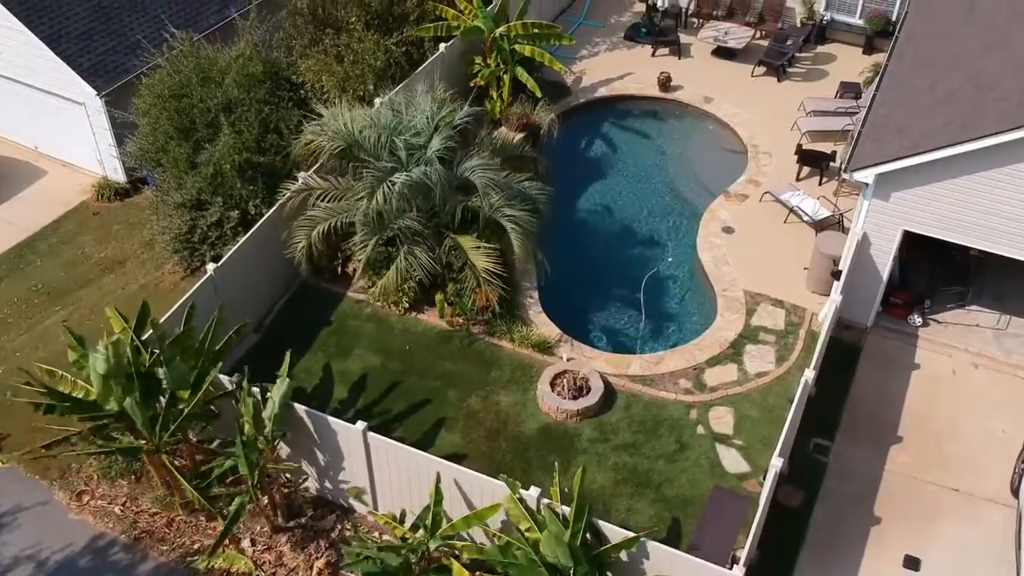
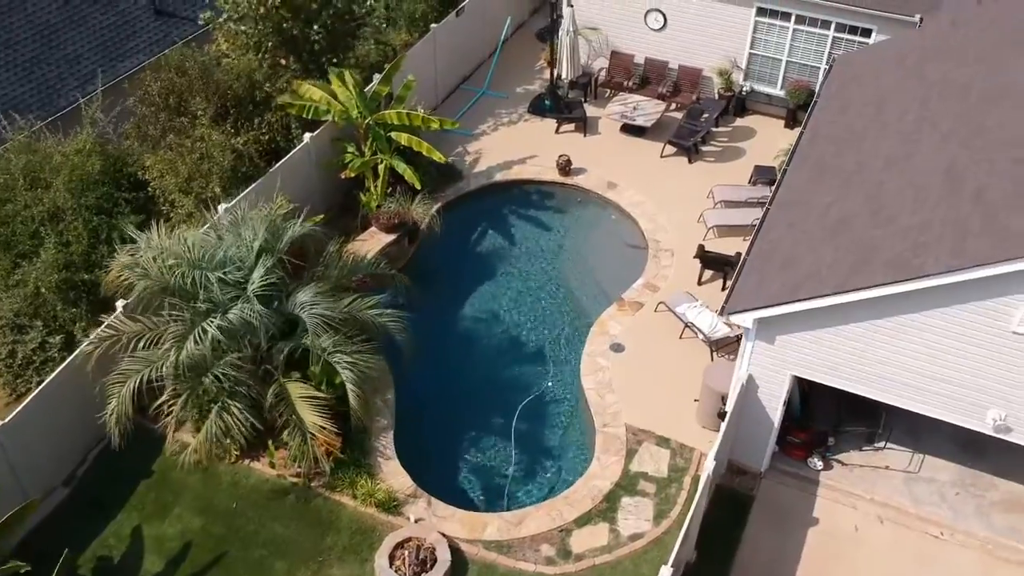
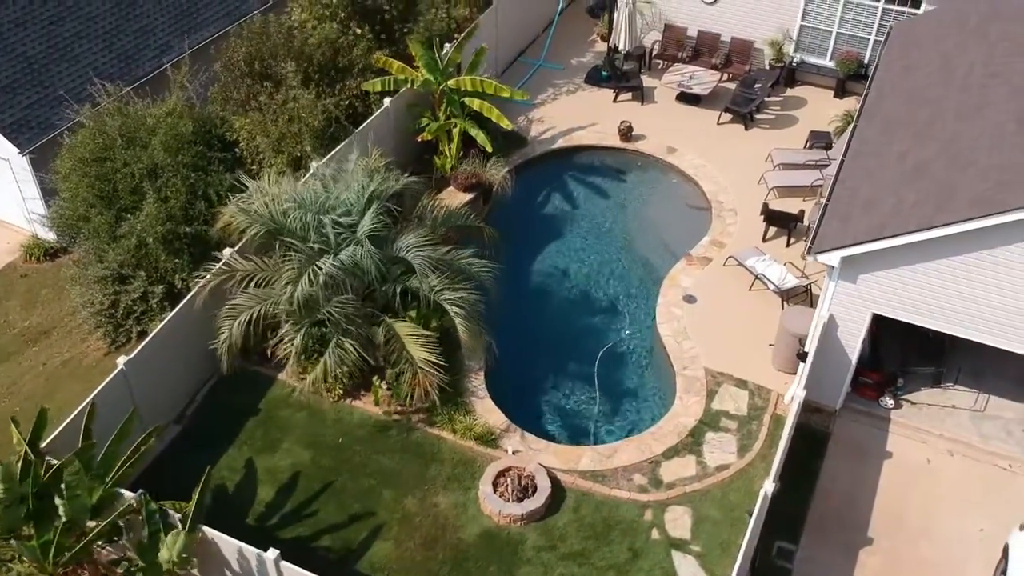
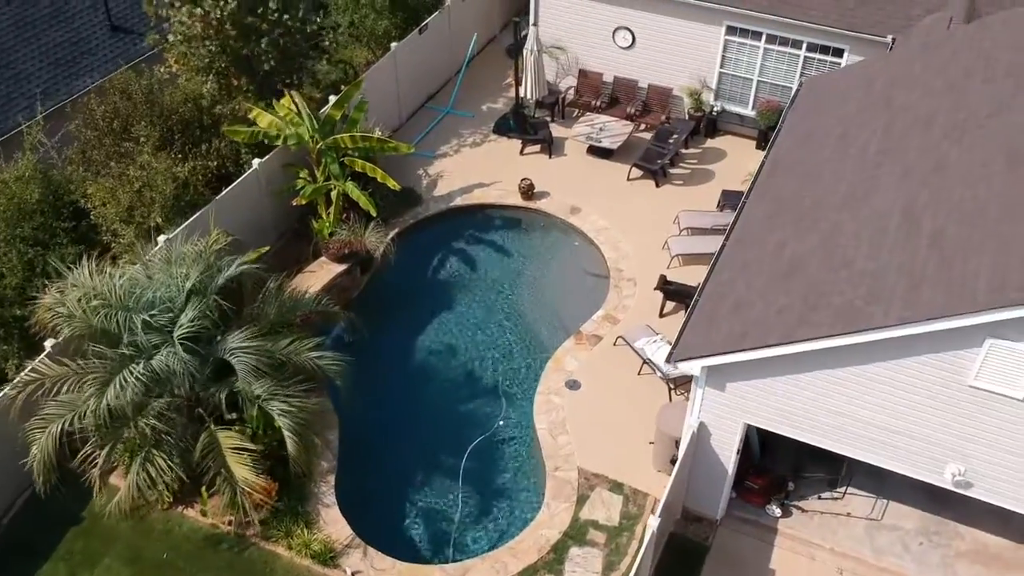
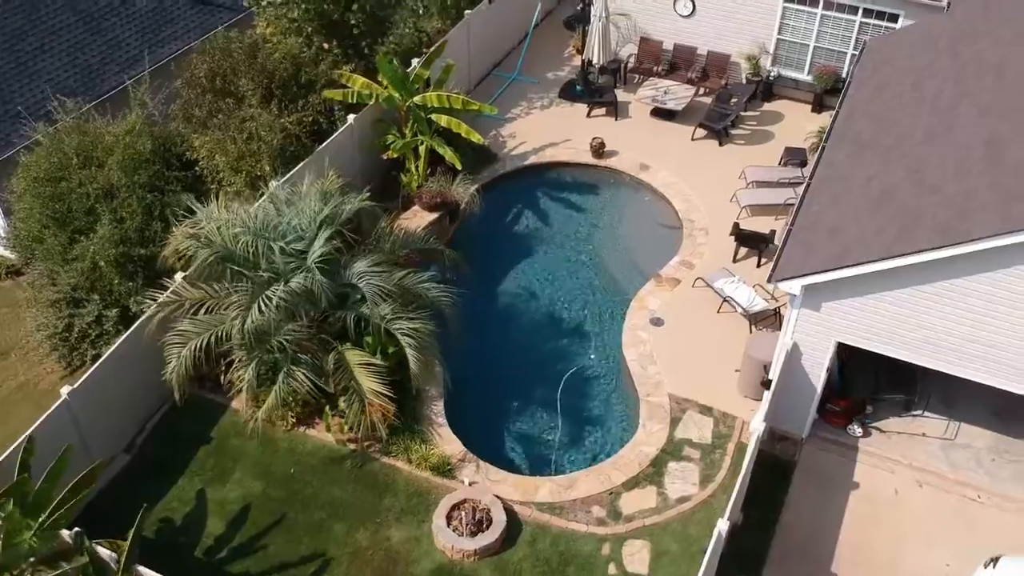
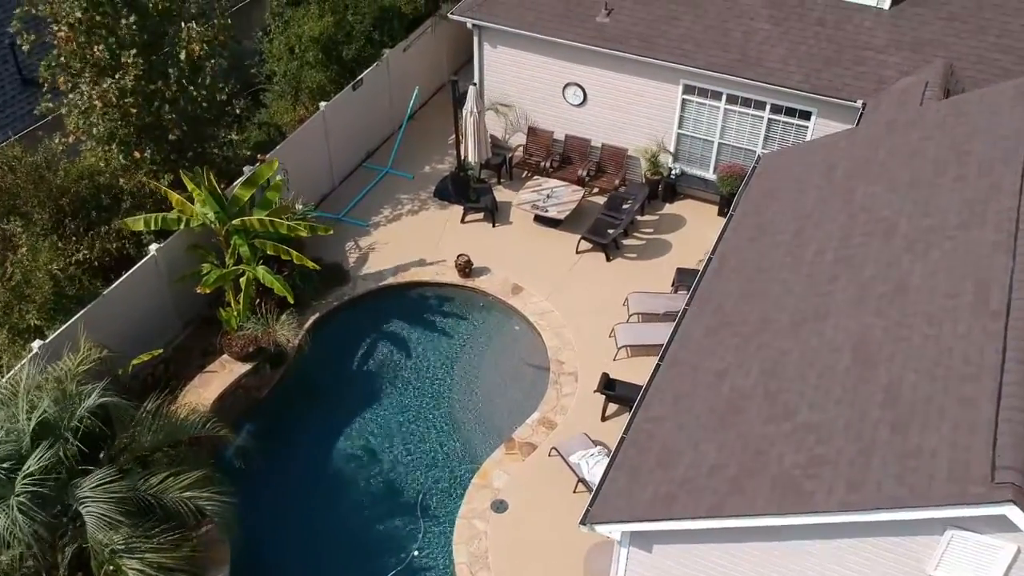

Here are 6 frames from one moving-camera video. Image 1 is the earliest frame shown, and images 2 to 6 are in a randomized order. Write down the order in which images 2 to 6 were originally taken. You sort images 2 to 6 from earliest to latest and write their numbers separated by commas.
3, 5, 2, 4, 6
